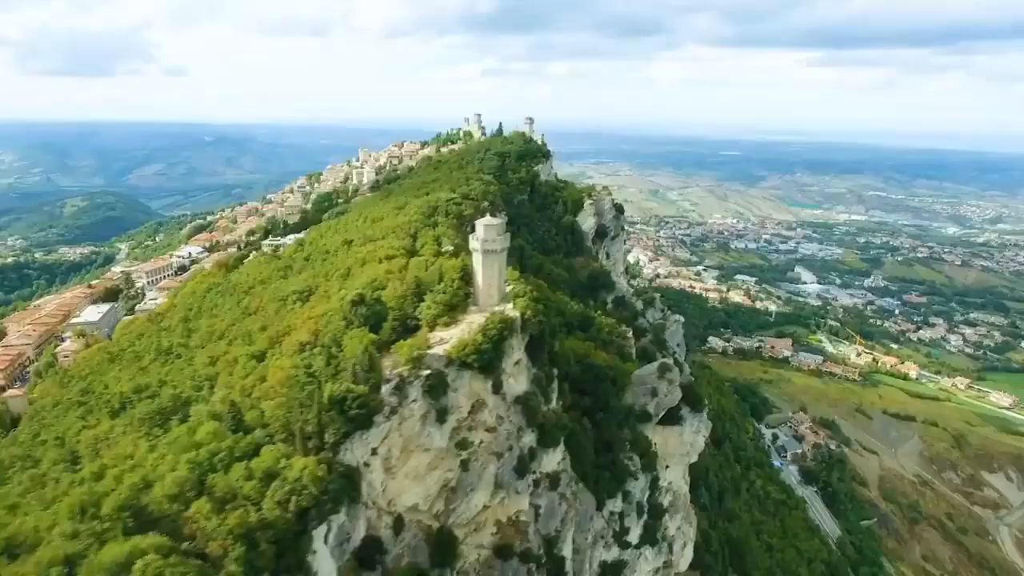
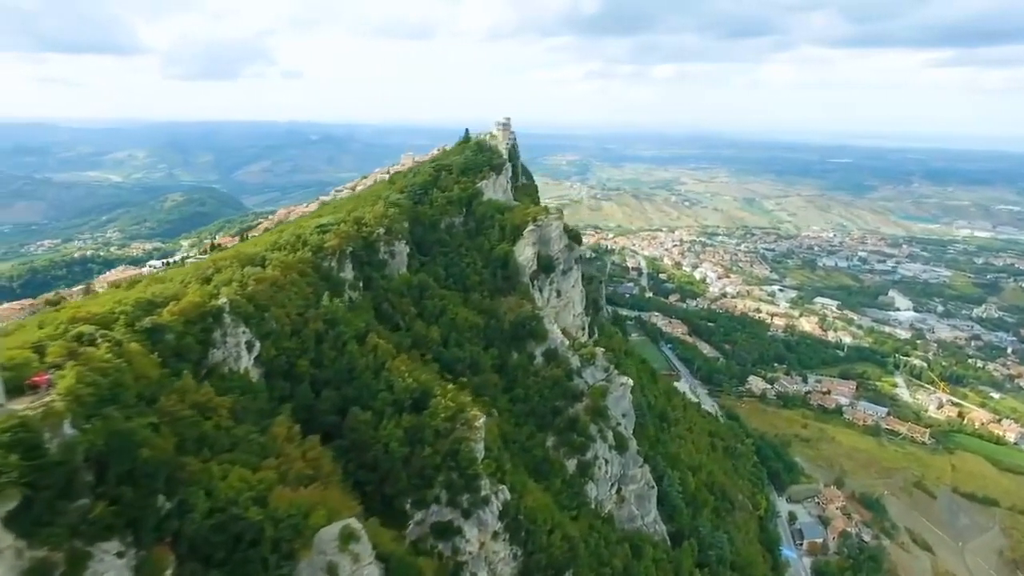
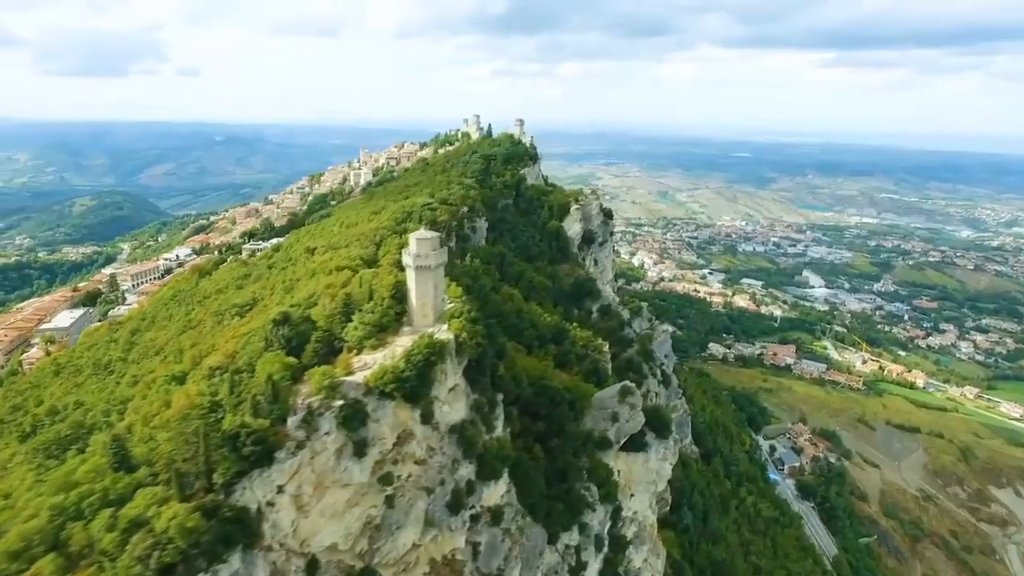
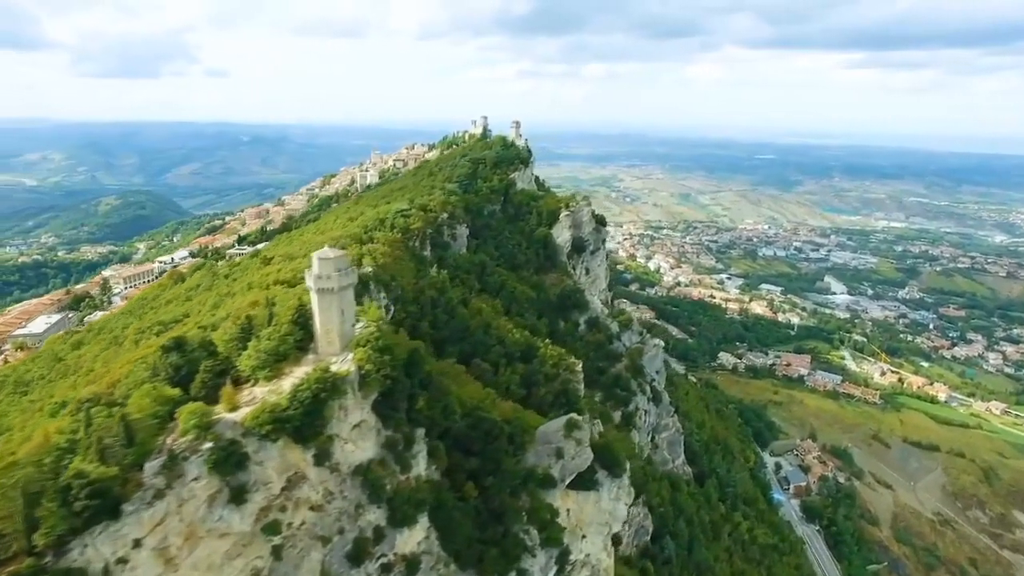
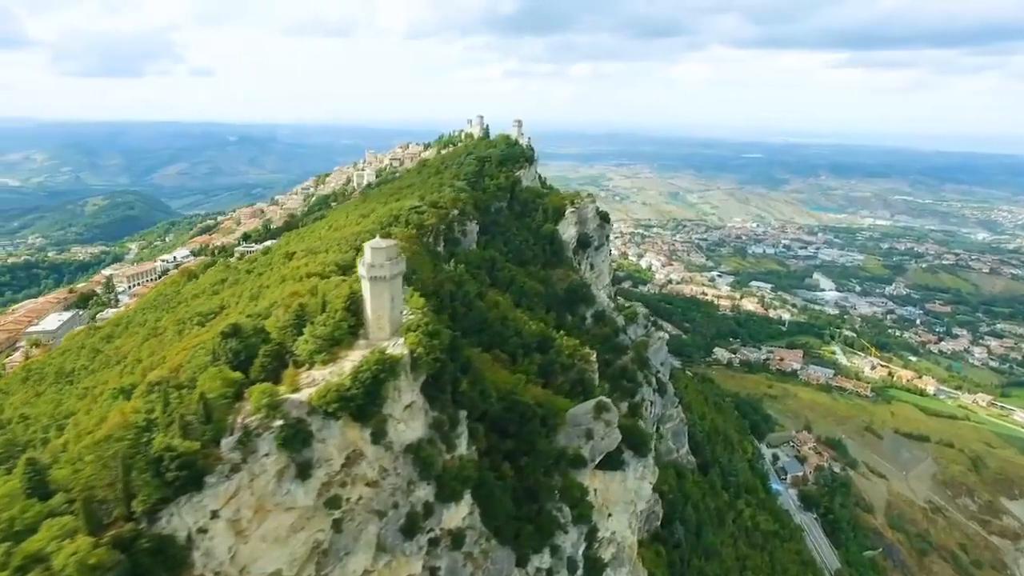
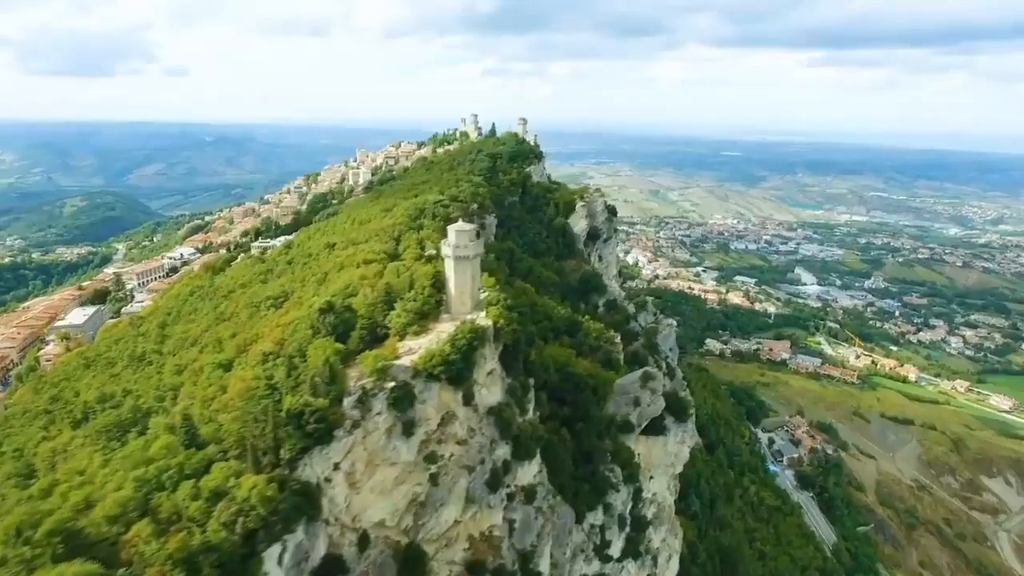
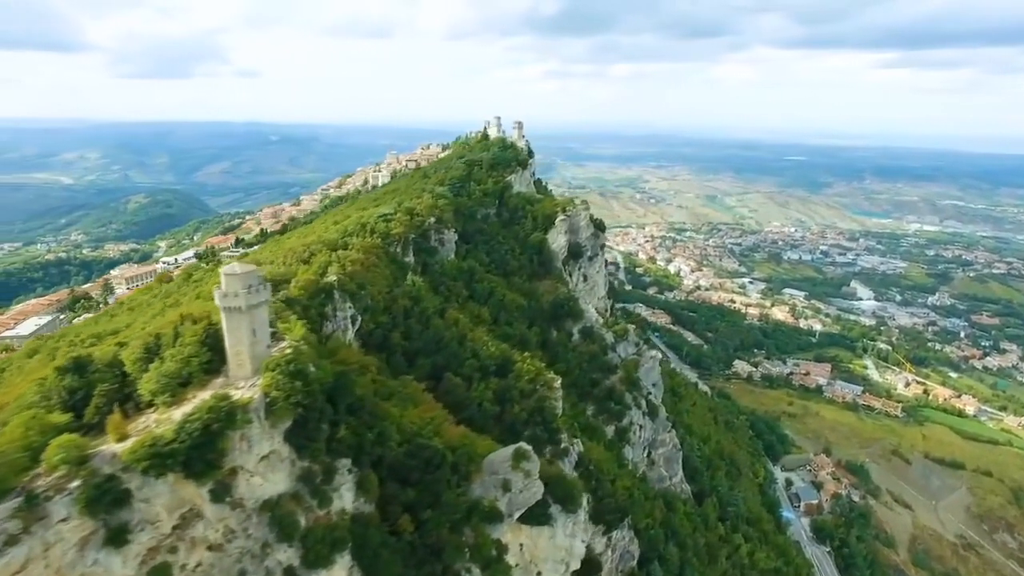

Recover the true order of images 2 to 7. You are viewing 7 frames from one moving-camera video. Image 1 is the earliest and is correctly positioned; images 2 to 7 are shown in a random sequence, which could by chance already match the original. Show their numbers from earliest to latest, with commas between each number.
6, 3, 5, 4, 7, 2
